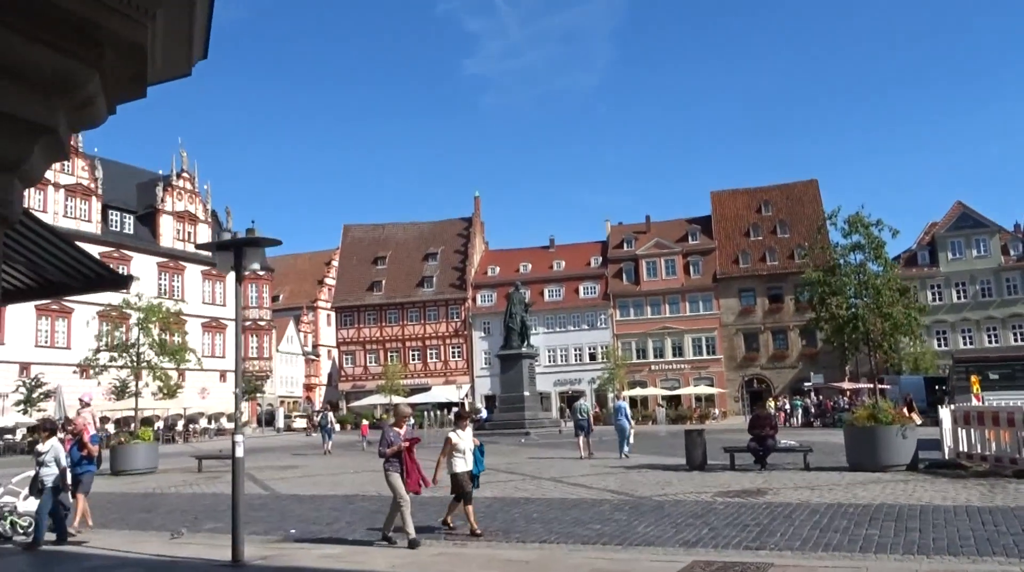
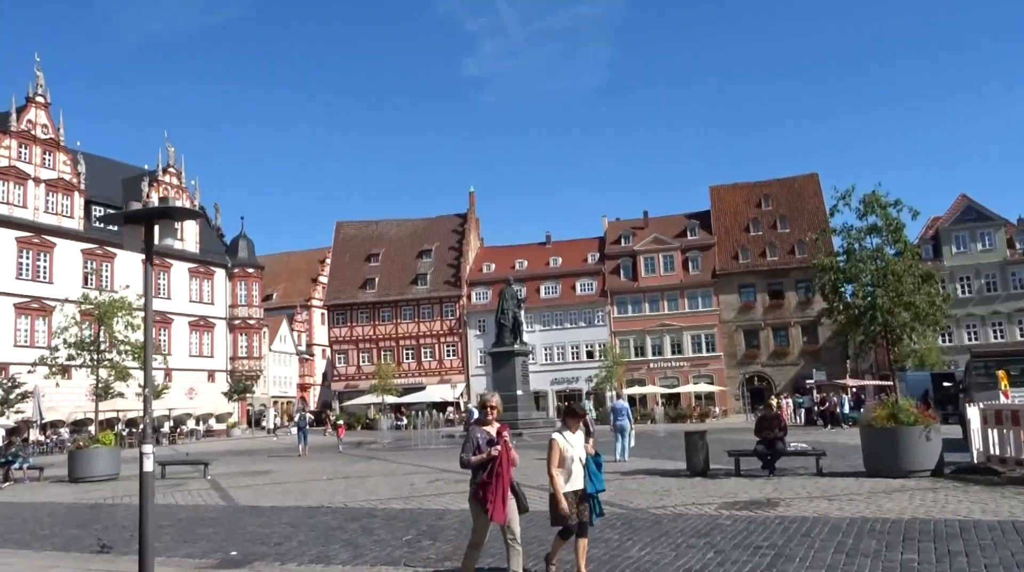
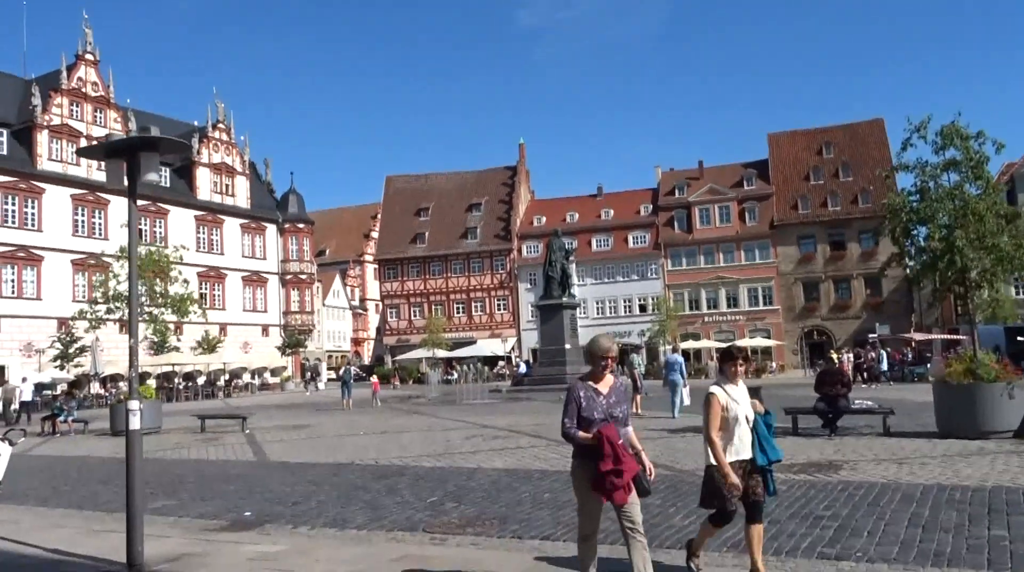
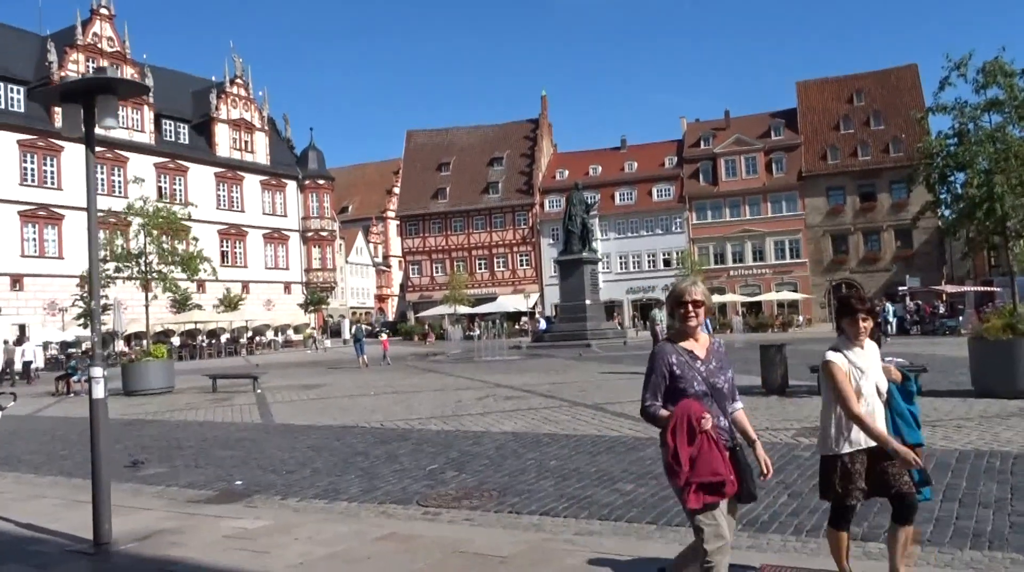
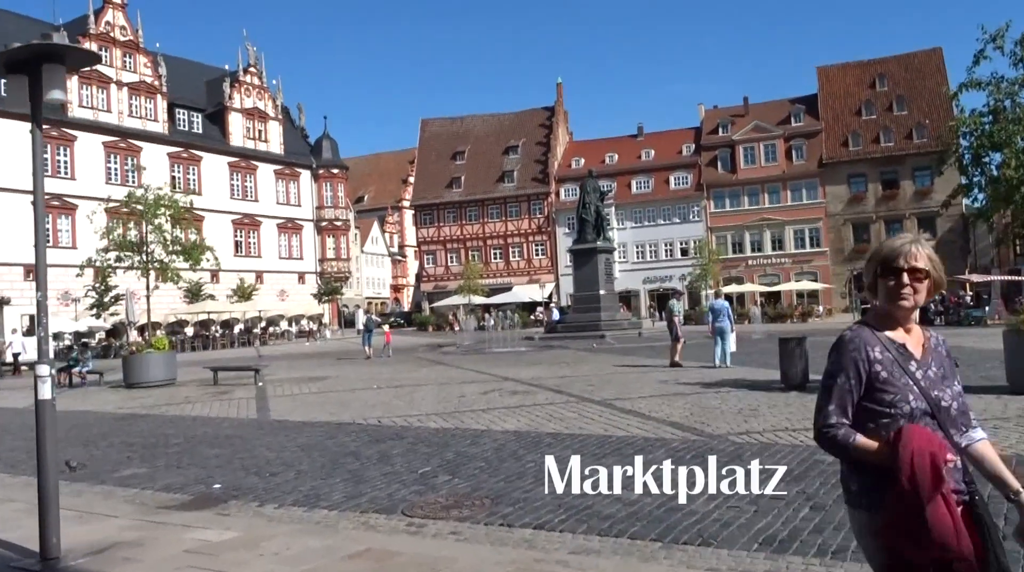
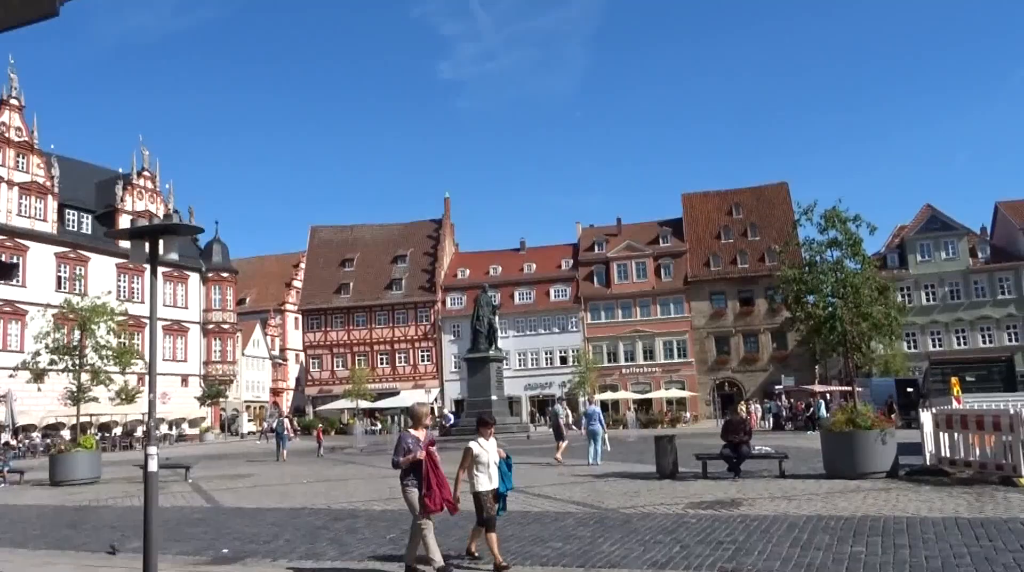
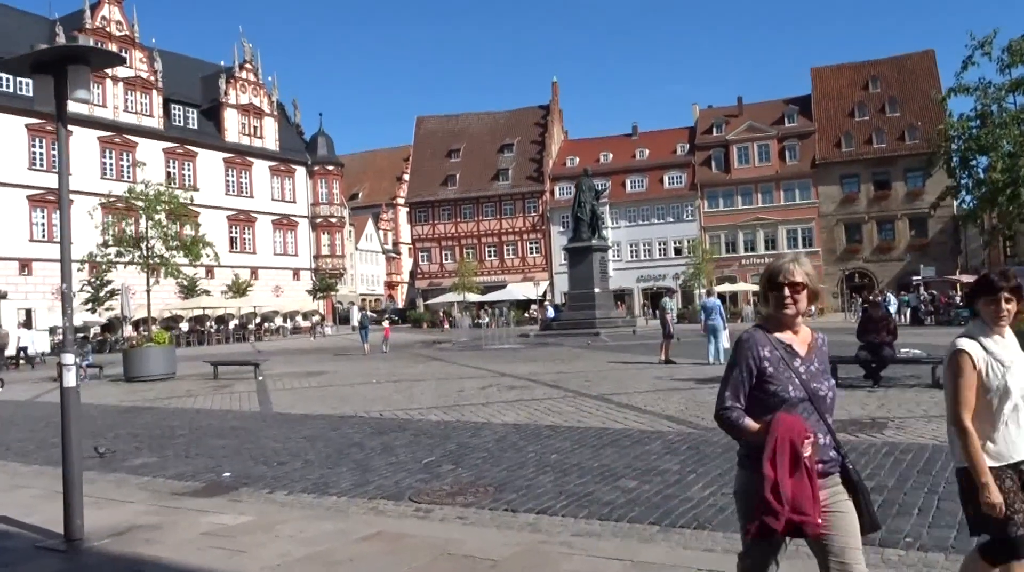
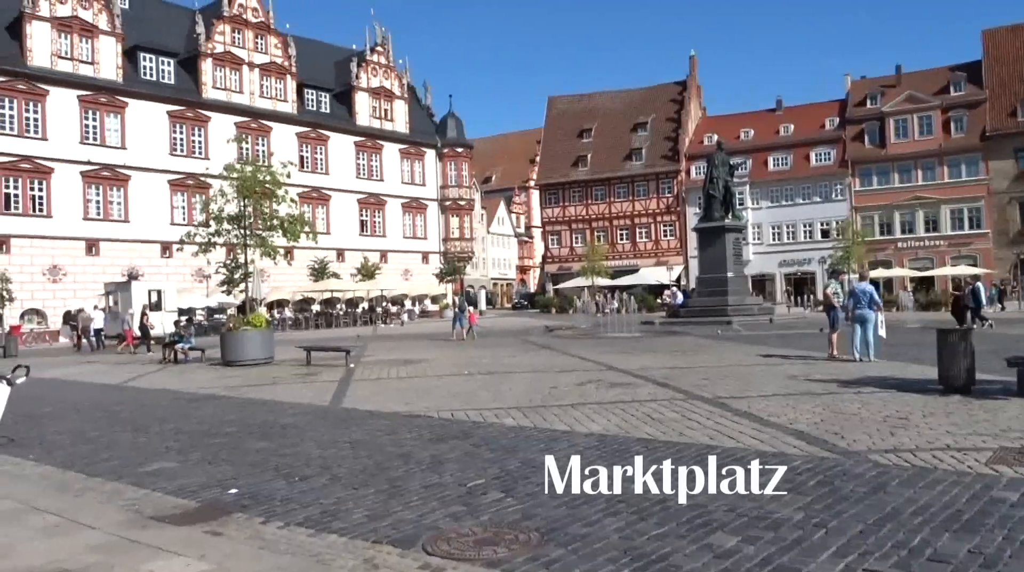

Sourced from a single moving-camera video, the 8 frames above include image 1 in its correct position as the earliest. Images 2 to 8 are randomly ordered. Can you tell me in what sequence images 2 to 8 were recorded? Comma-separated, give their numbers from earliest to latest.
6, 2, 3, 4, 7, 5, 8
